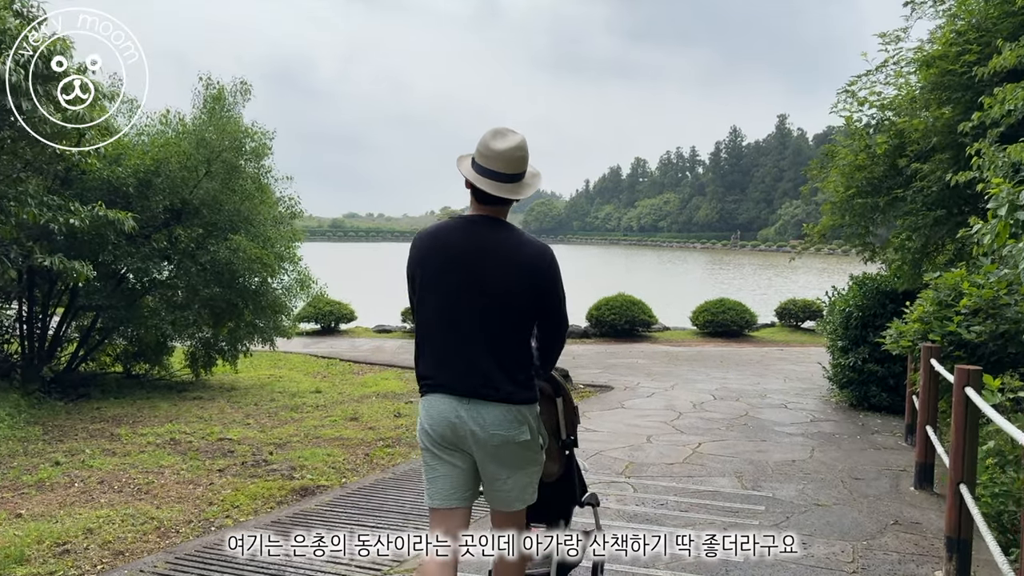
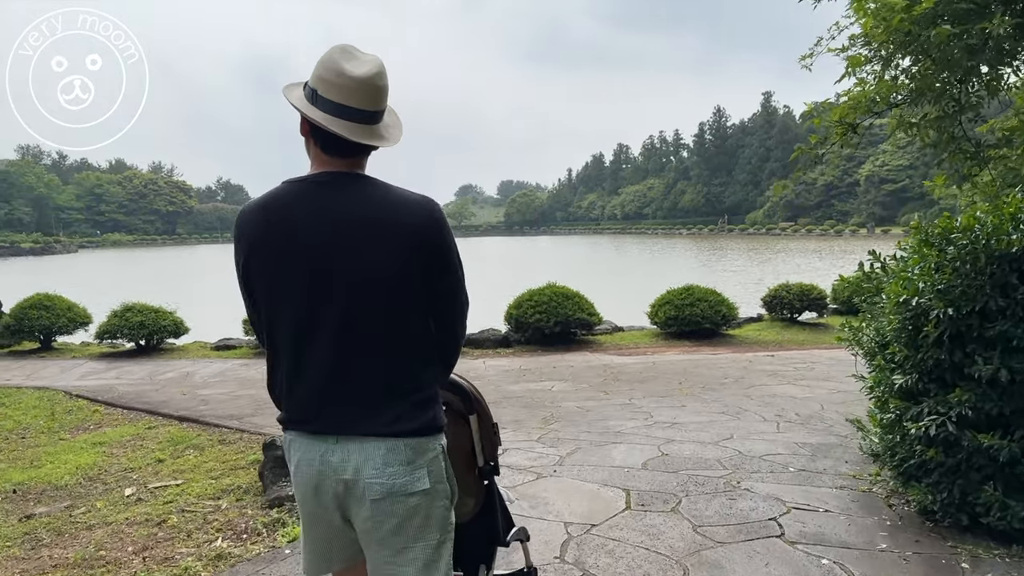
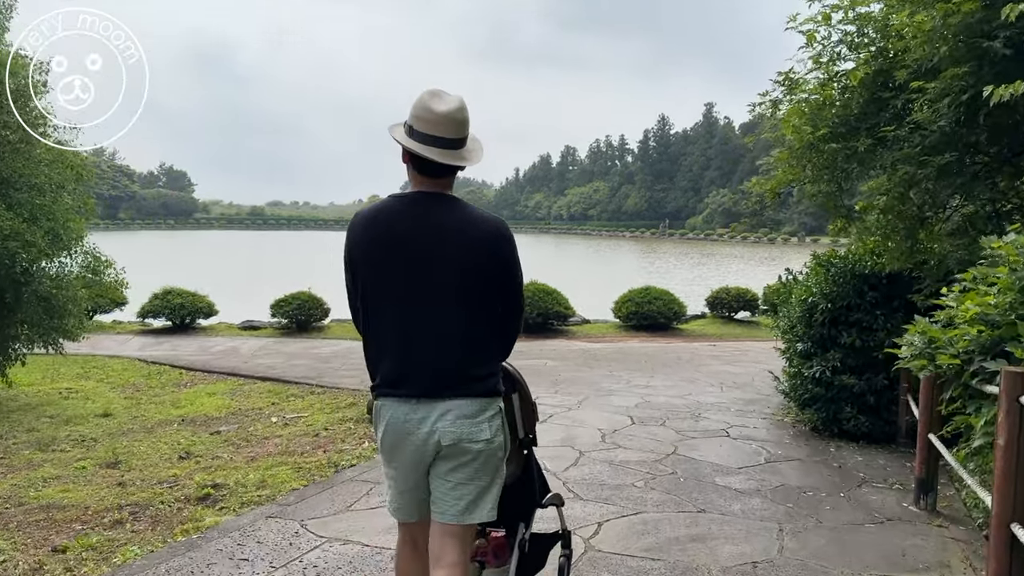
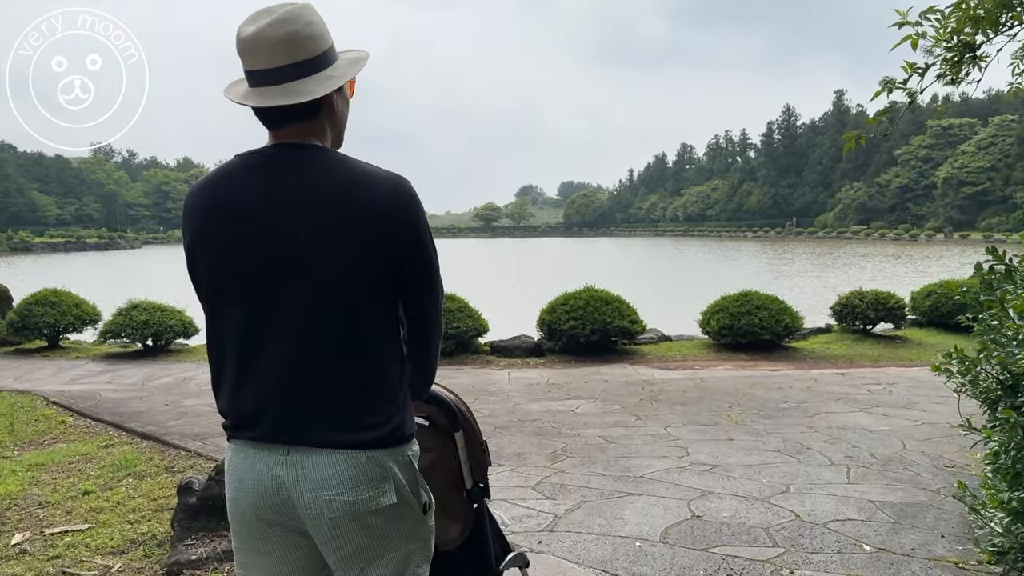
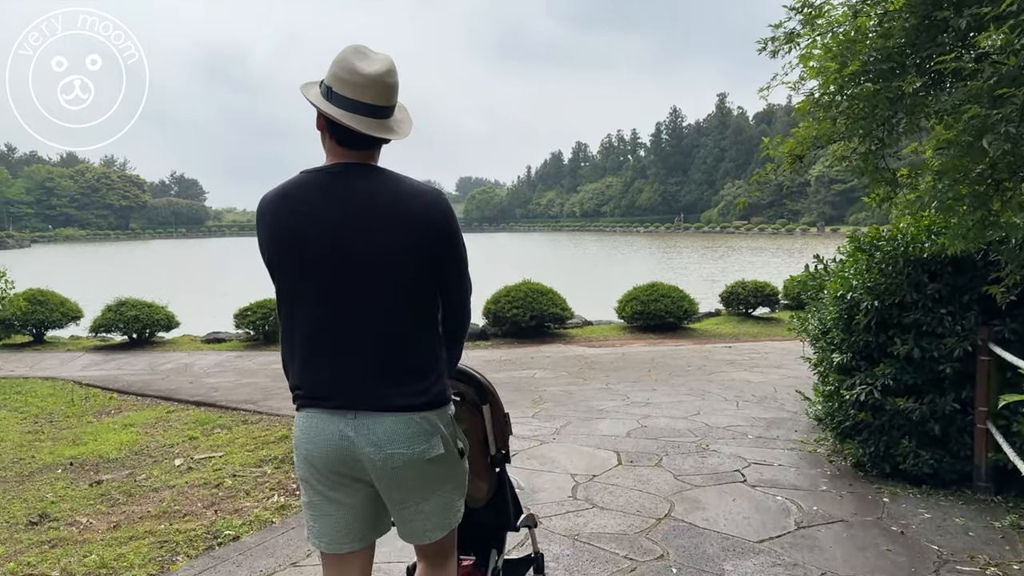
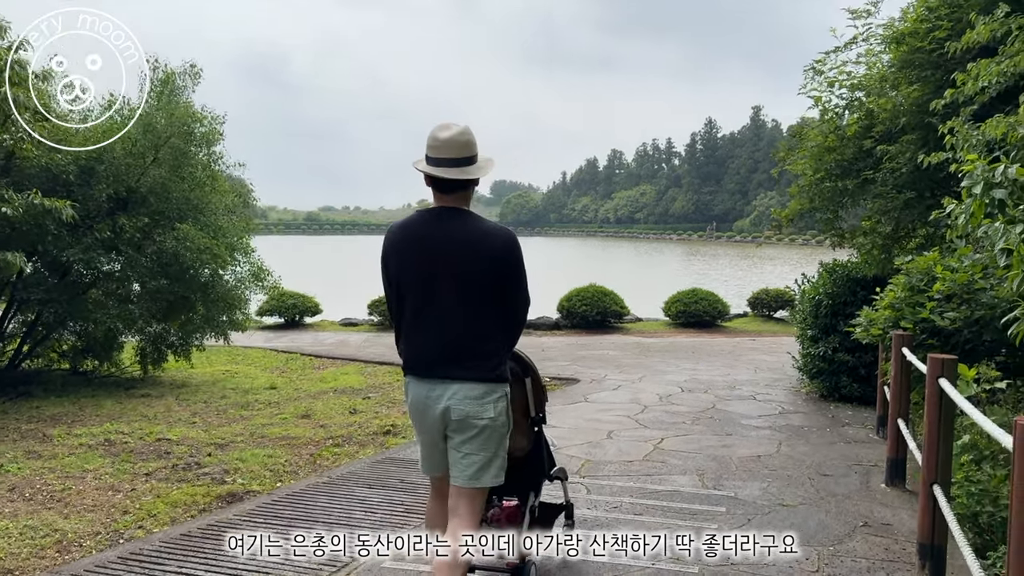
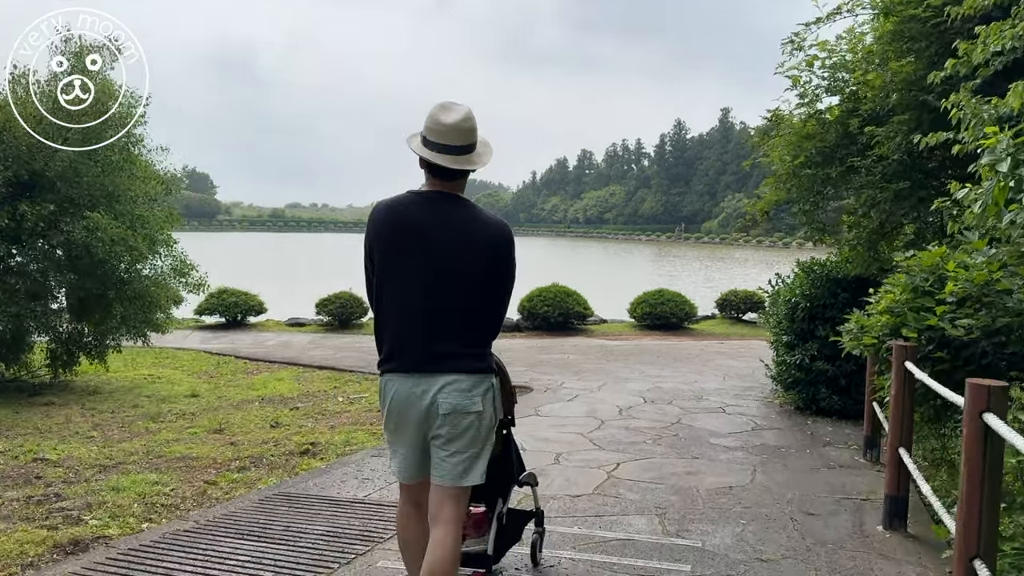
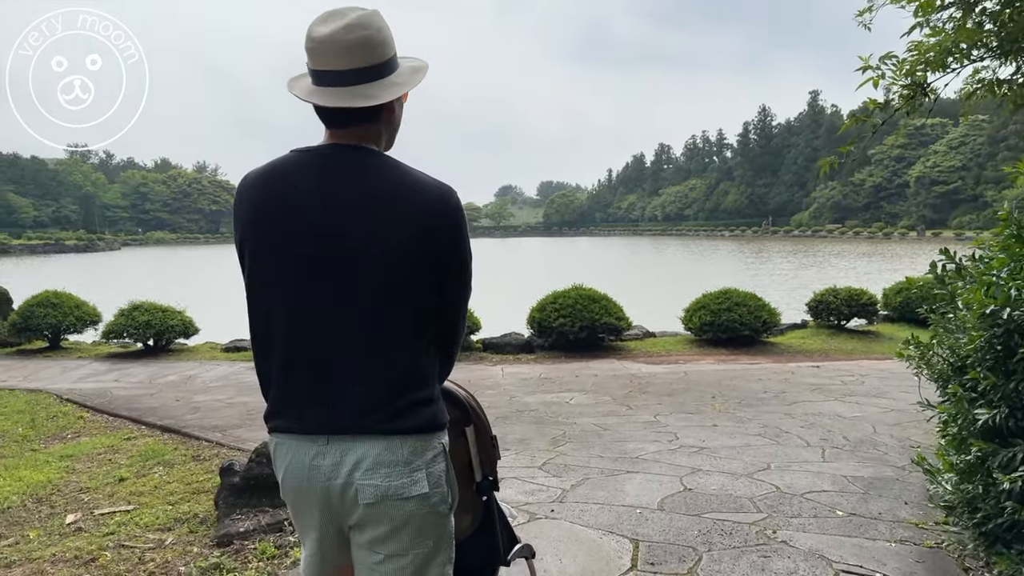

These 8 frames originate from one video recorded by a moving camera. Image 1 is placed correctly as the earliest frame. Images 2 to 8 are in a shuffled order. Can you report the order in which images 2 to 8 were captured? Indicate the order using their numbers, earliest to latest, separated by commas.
6, 7, 3, 5, 2, 8, 4
